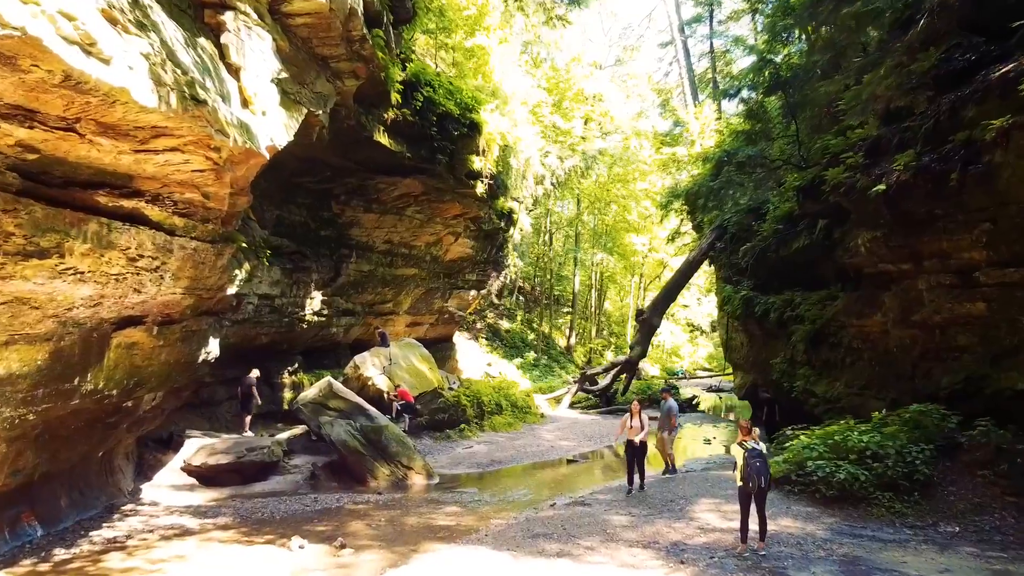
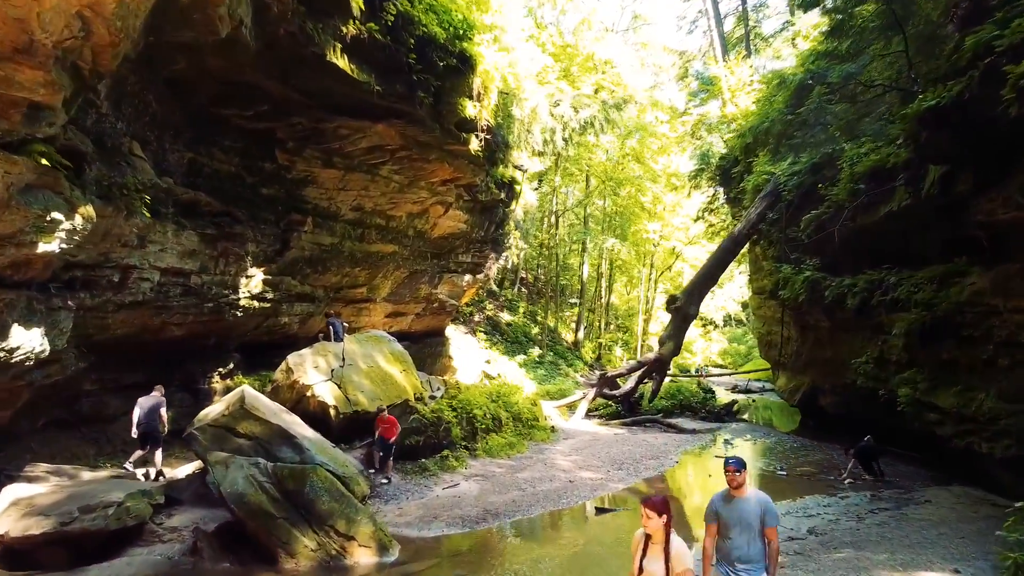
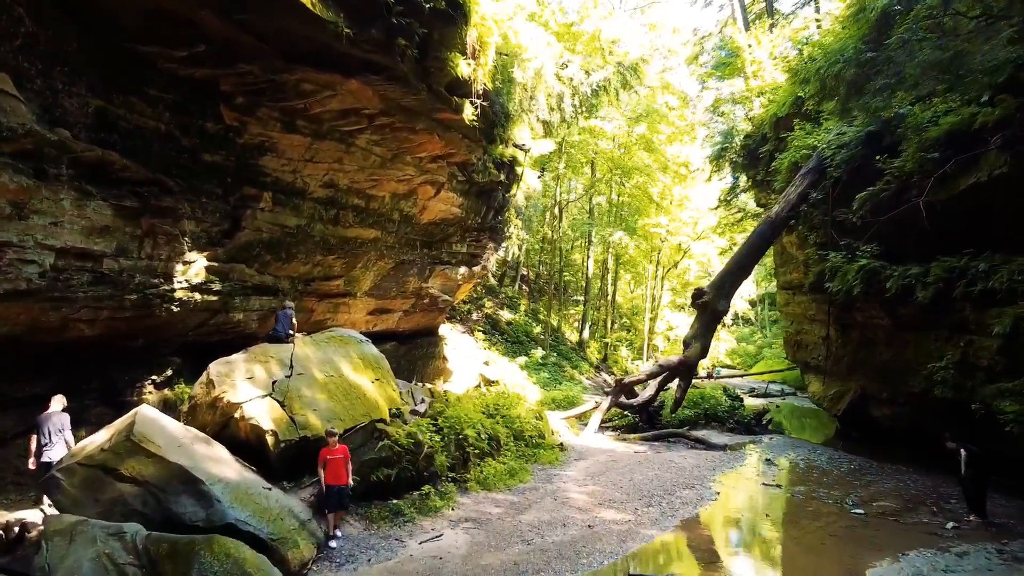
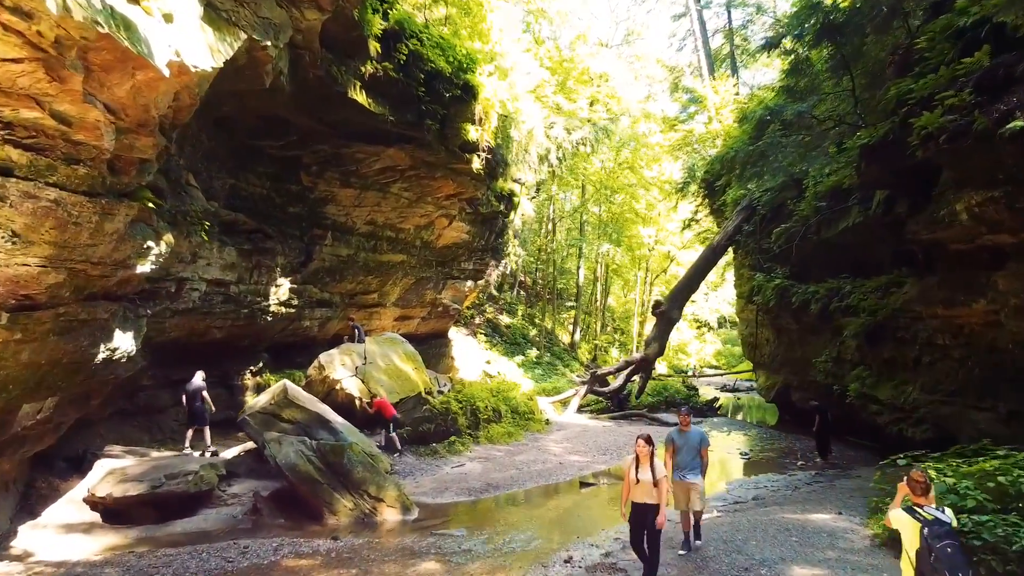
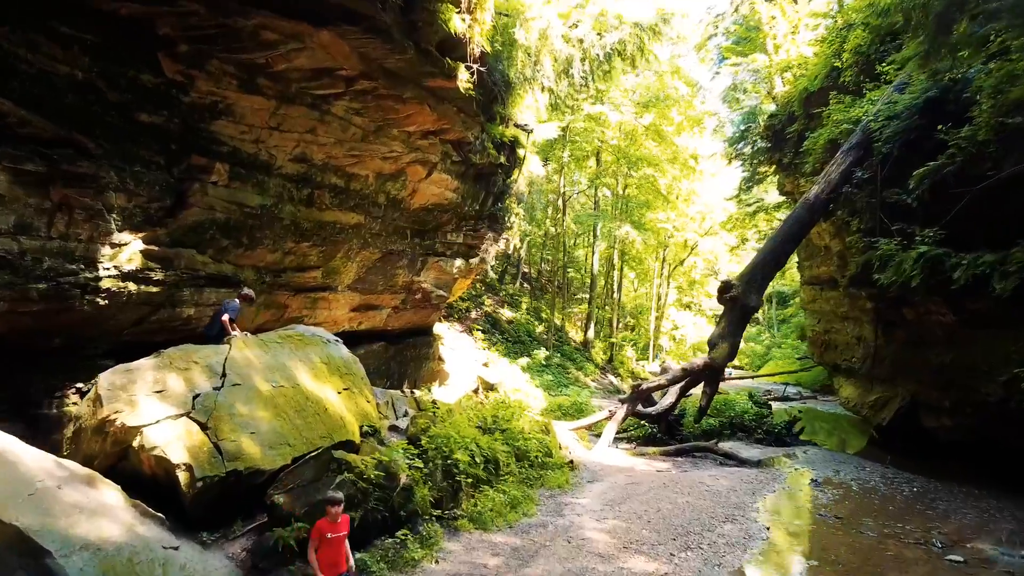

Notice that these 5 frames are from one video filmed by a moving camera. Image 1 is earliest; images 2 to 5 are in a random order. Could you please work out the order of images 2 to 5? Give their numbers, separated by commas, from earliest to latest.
4, 2, 3, 5
